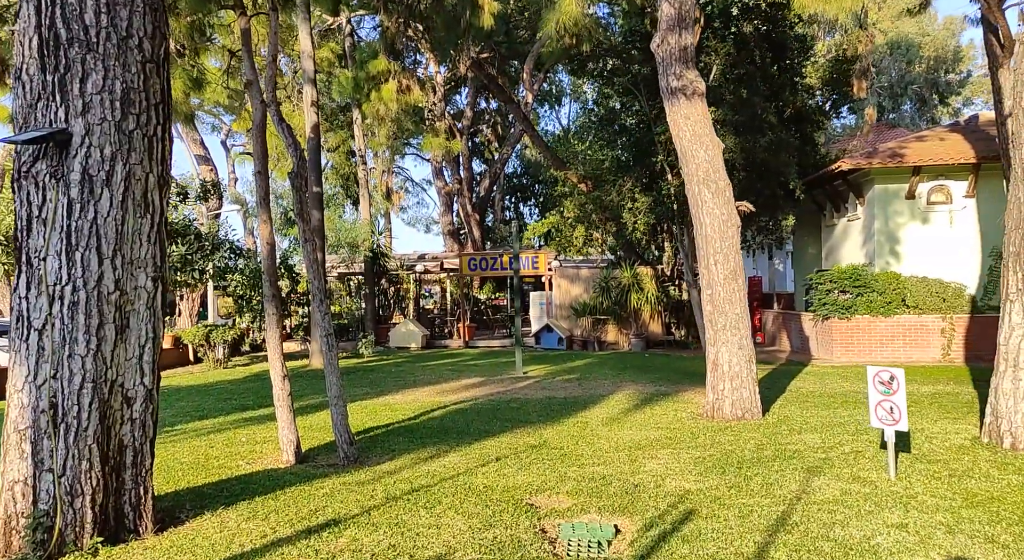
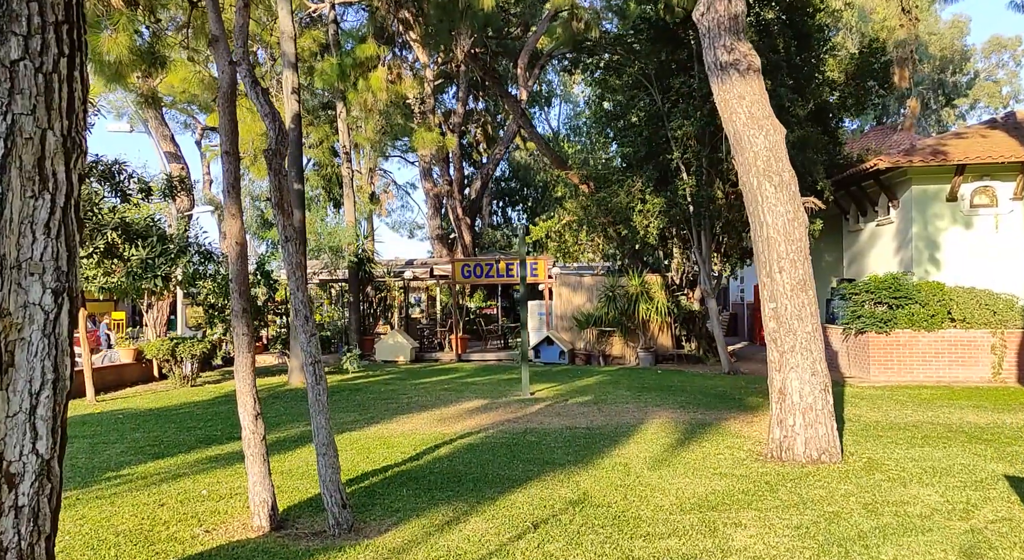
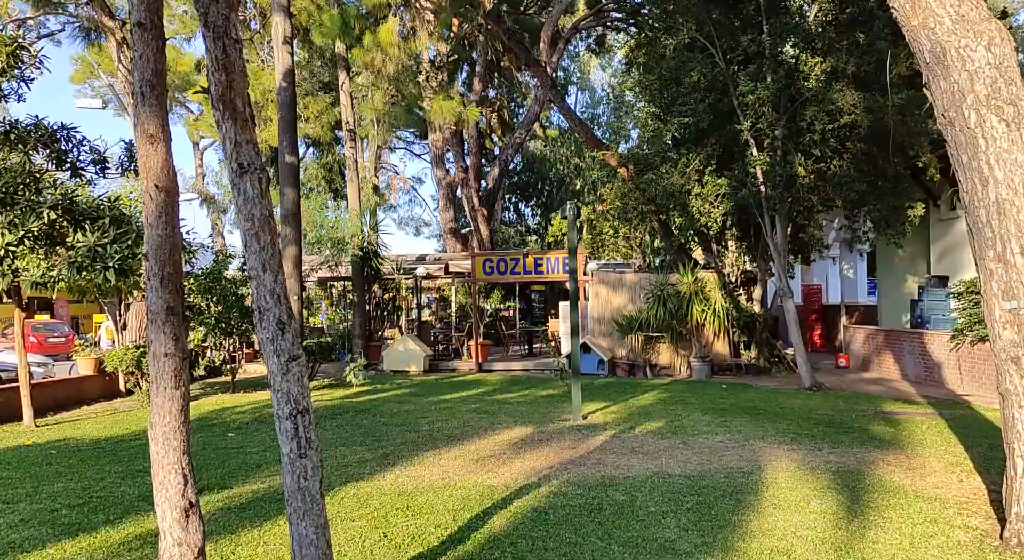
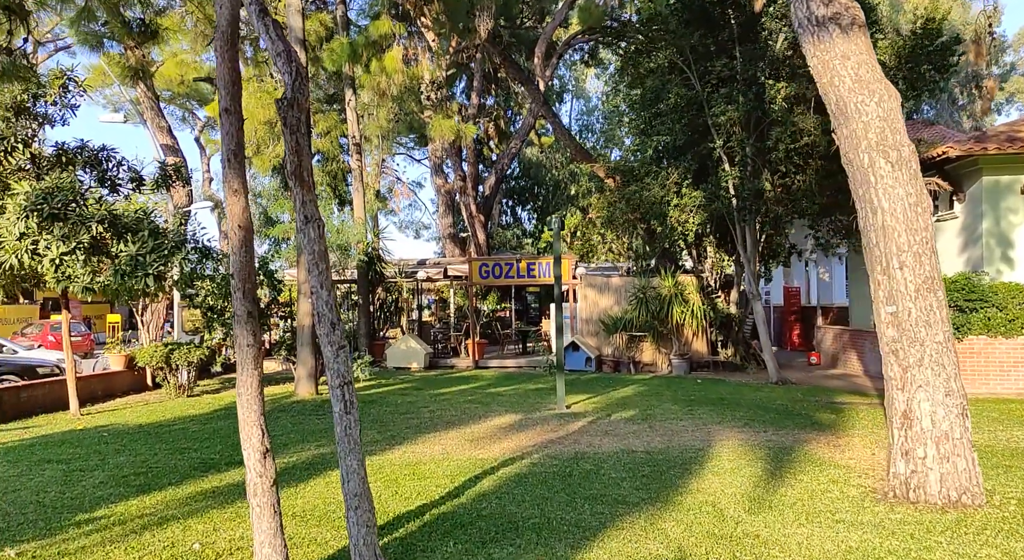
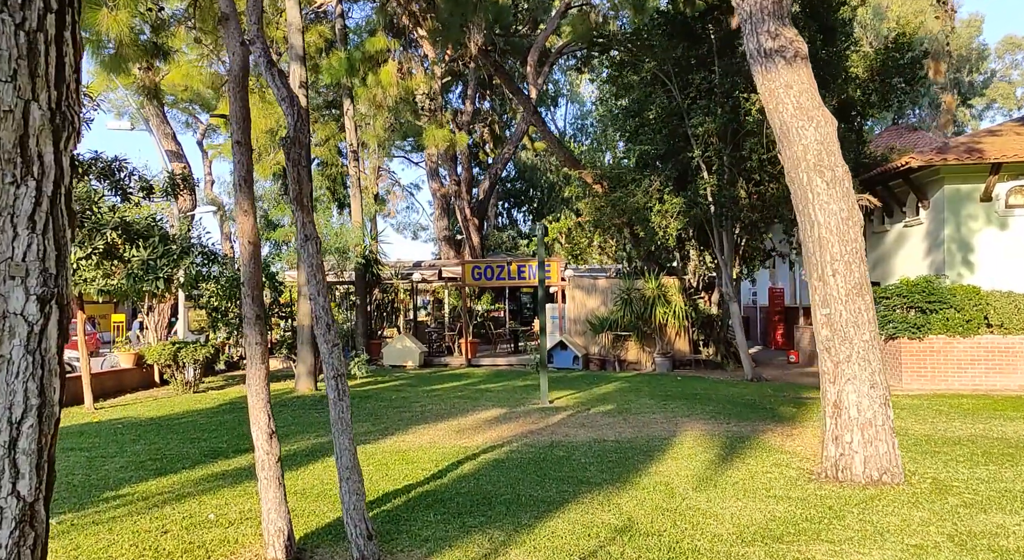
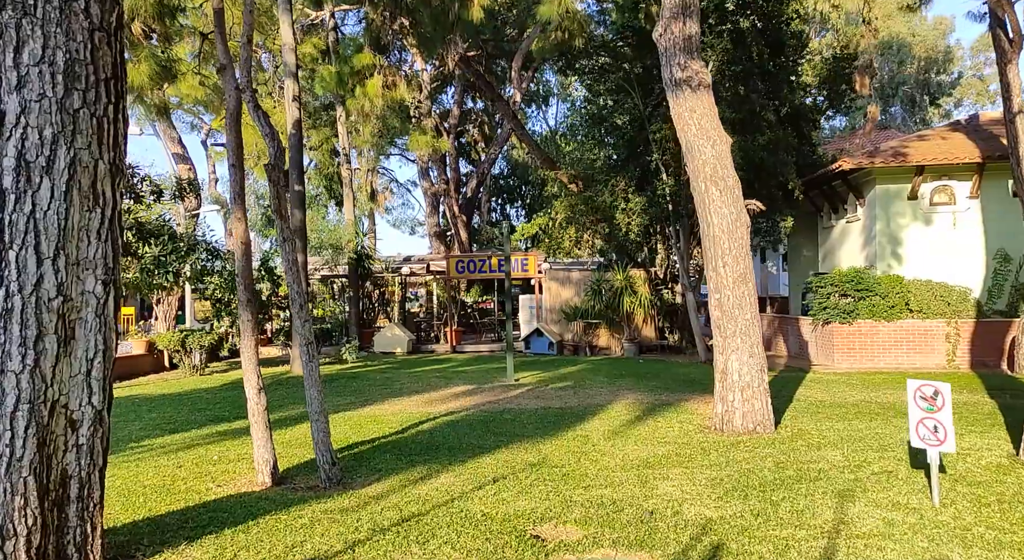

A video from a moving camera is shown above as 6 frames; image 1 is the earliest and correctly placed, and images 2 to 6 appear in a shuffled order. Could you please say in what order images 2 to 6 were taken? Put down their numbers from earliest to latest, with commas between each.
6, 2, 5, 4, 3
